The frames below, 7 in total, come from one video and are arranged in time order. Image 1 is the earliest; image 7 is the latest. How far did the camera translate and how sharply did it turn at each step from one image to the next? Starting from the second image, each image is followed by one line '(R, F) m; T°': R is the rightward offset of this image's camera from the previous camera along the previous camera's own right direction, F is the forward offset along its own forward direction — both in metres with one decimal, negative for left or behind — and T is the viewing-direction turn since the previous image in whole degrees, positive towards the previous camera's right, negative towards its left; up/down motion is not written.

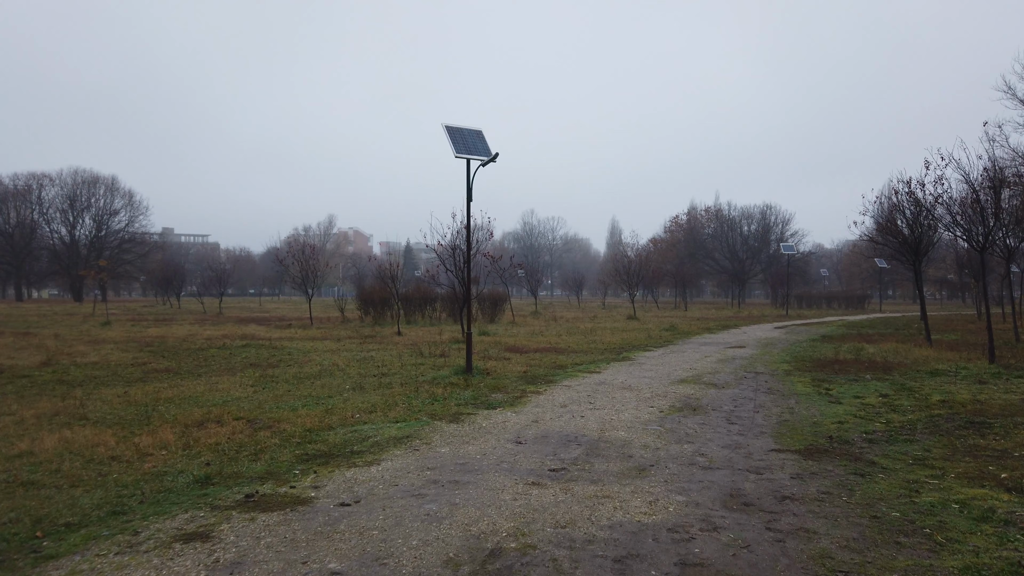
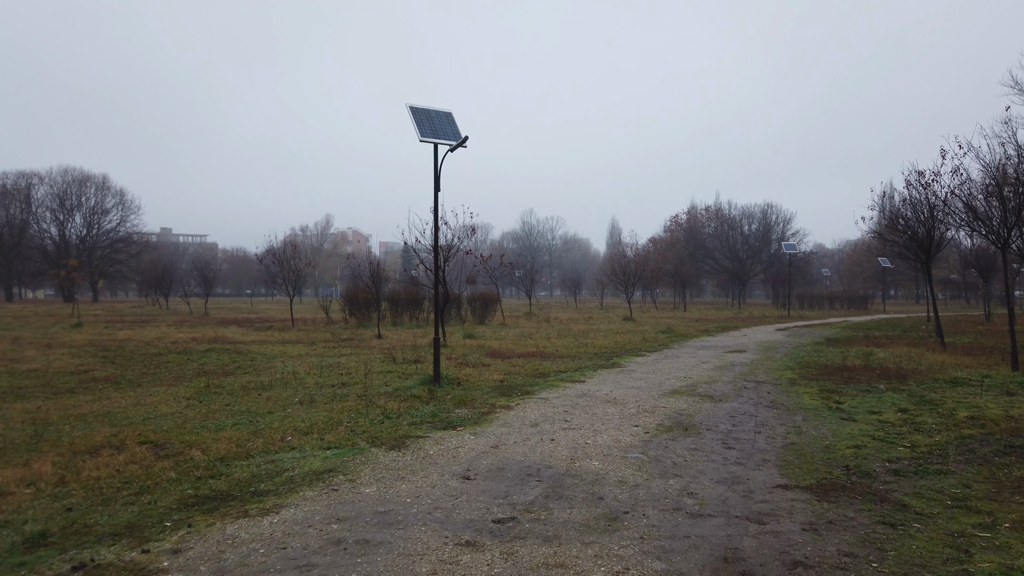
(+0.4, +1.1) m; 0°
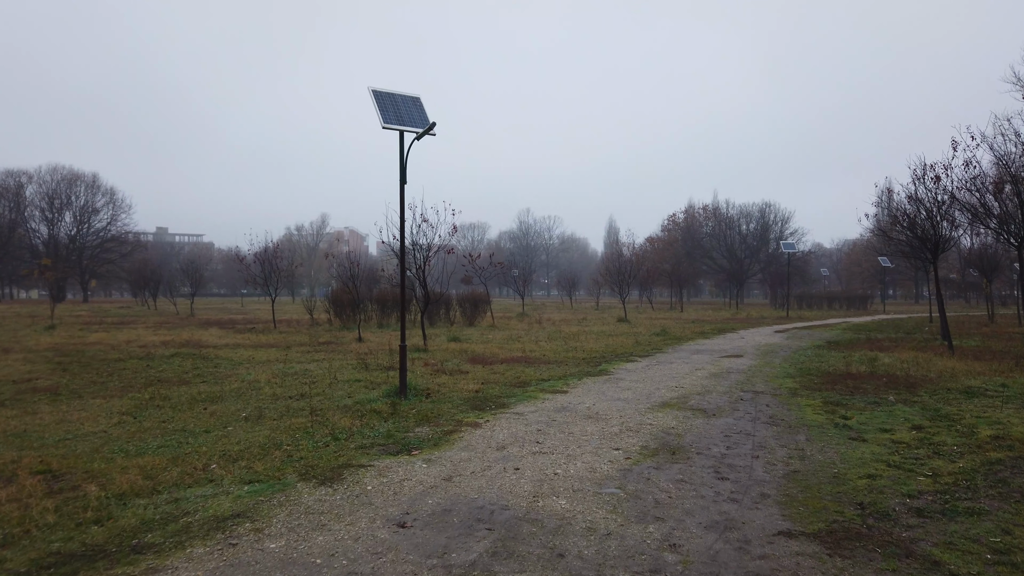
(+0.3, +0.9) m; 0°
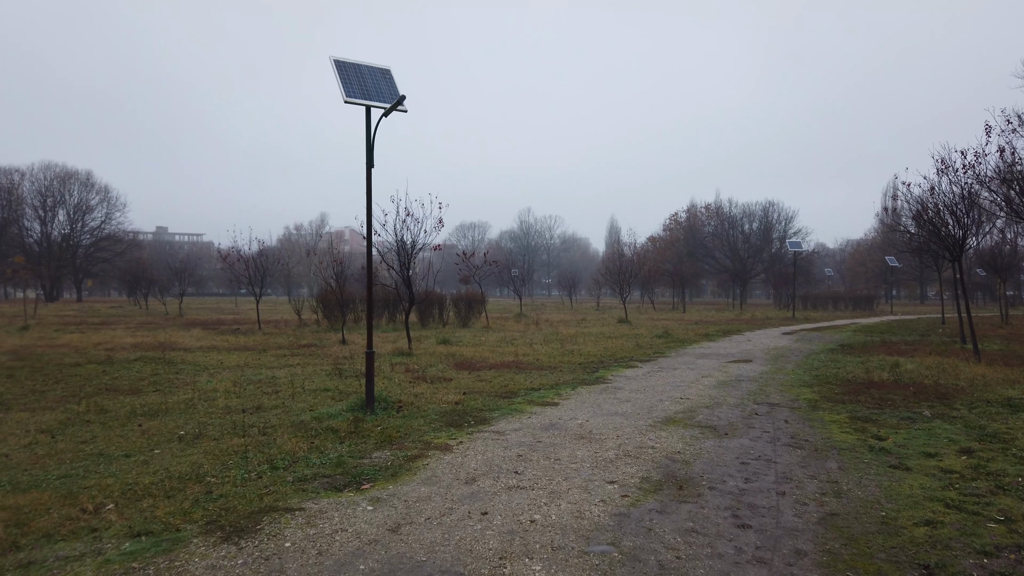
(+0.2, +1.1) m; 0°
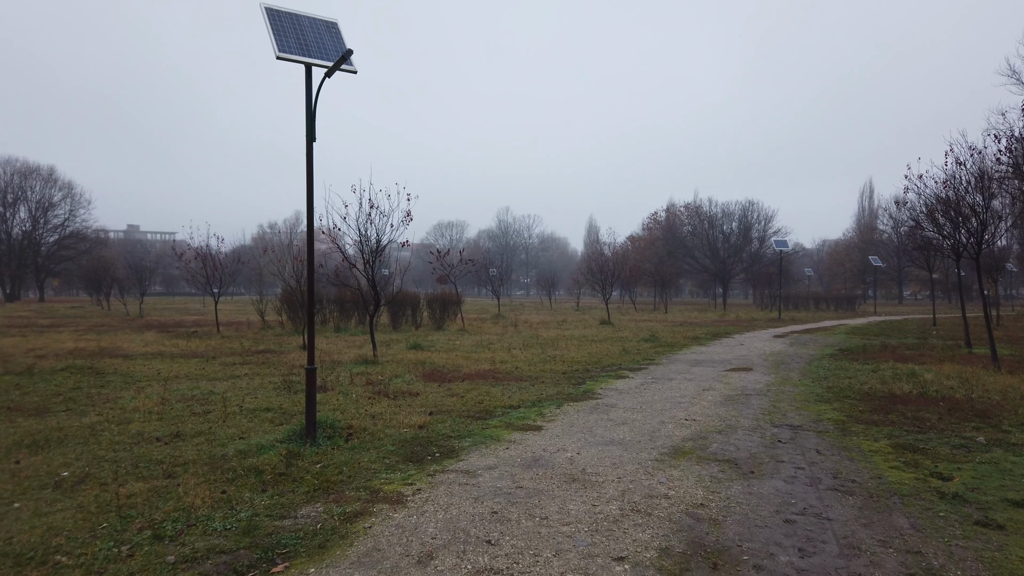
(0.0, +1.4) m; +2°
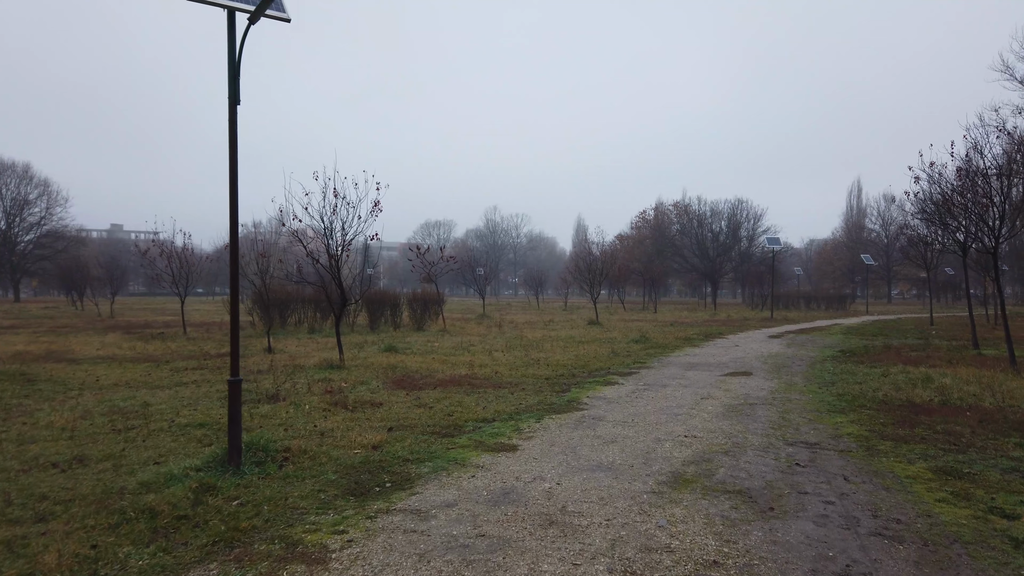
(+0.2, +1.1) m; +1°
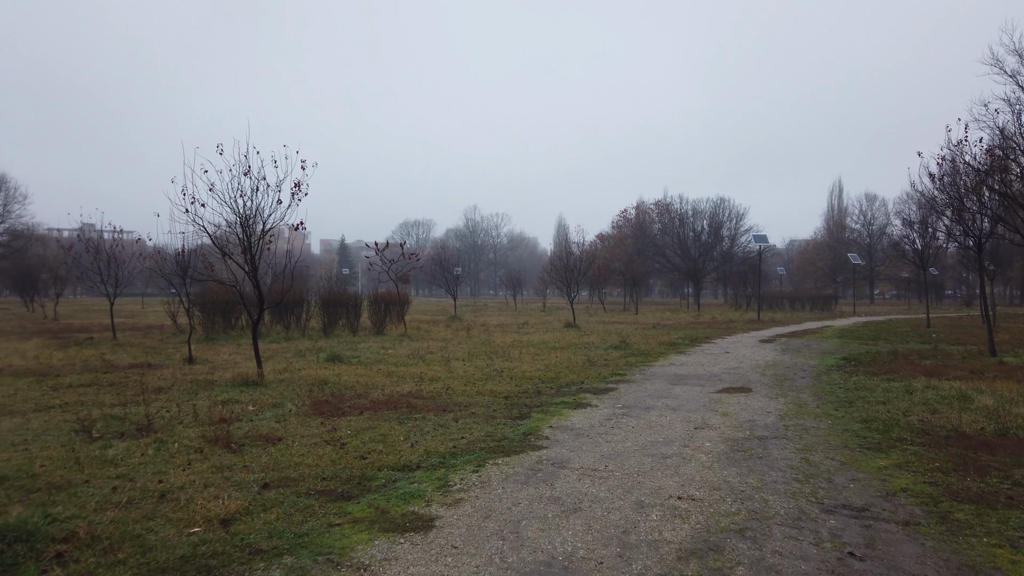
(+0.4, +2.0) m; +1°
